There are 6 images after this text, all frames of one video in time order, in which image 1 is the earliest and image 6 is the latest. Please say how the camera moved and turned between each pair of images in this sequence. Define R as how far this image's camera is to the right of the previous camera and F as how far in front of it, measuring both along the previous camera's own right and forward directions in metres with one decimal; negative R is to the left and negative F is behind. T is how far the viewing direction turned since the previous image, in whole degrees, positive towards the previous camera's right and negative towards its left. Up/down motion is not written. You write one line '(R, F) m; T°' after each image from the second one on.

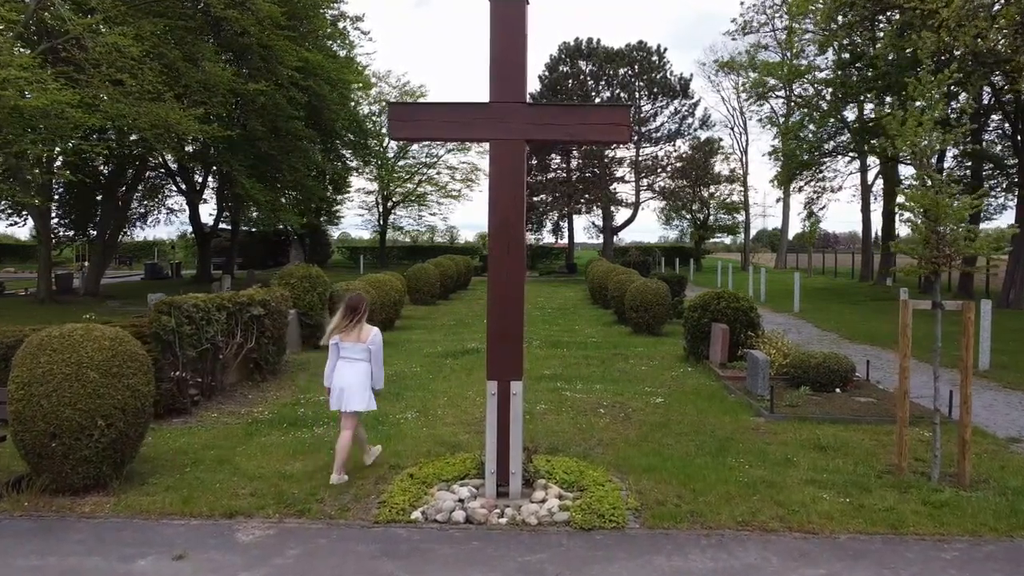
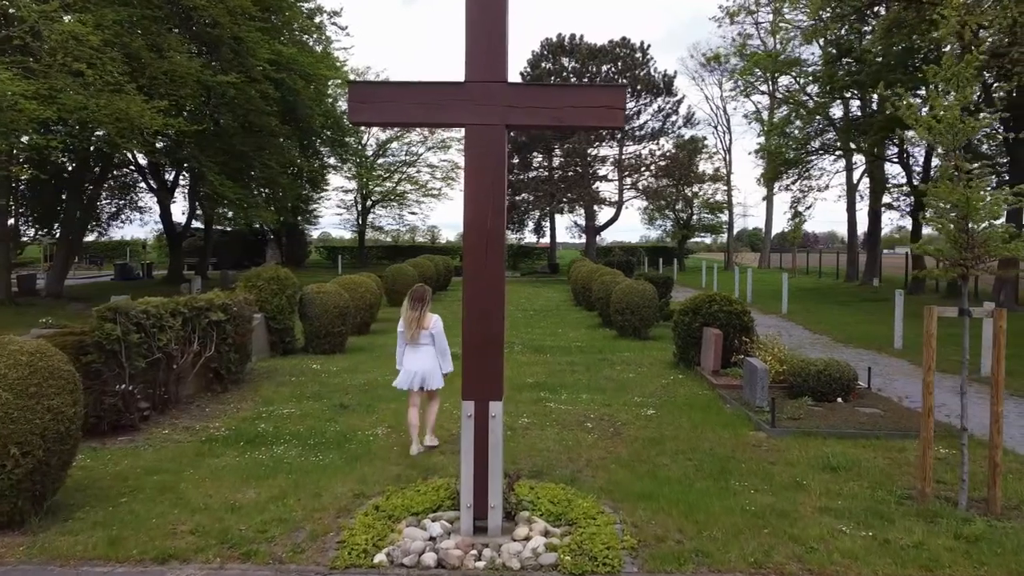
(0.0, +0.6) m; +1°
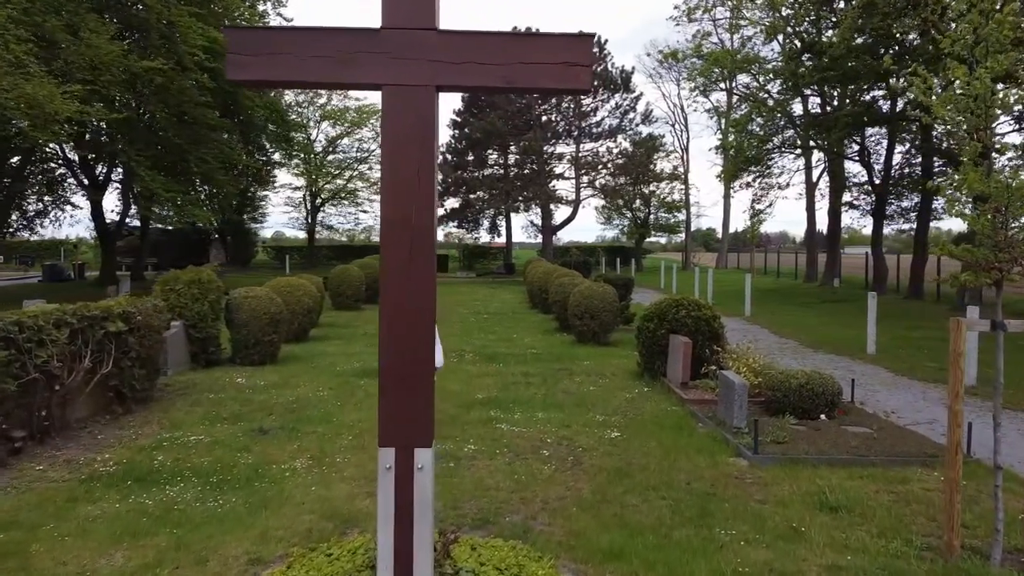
(+0.1, +1.0) m; +3°
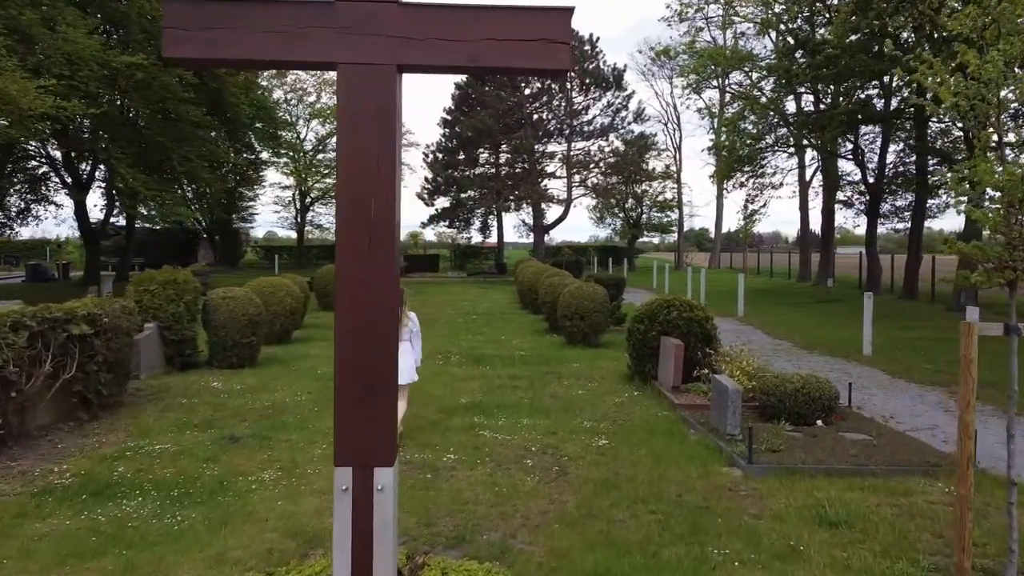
(+0.1, +0.3) m; 0°
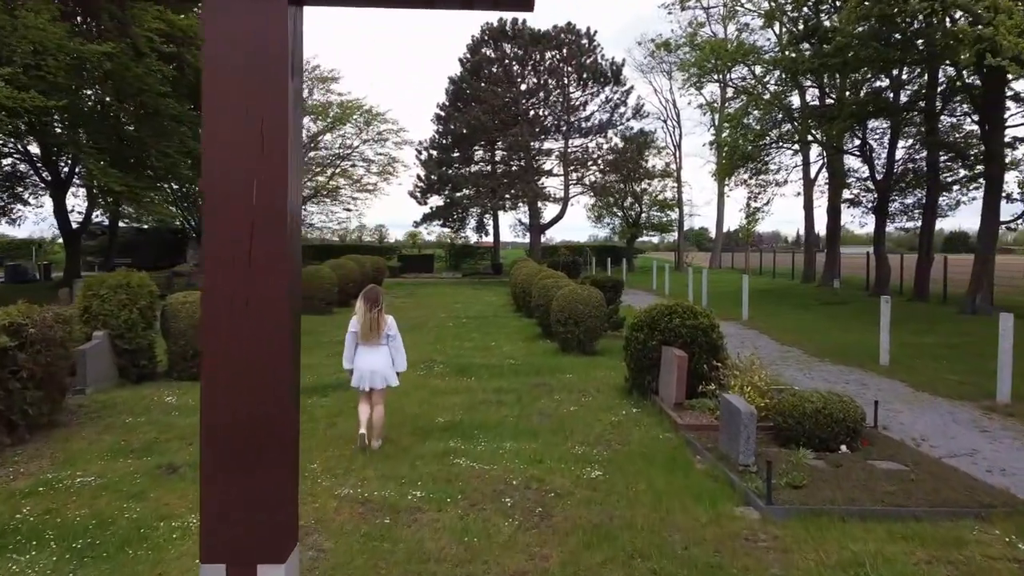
(+0.2, +0.9) m; 0°
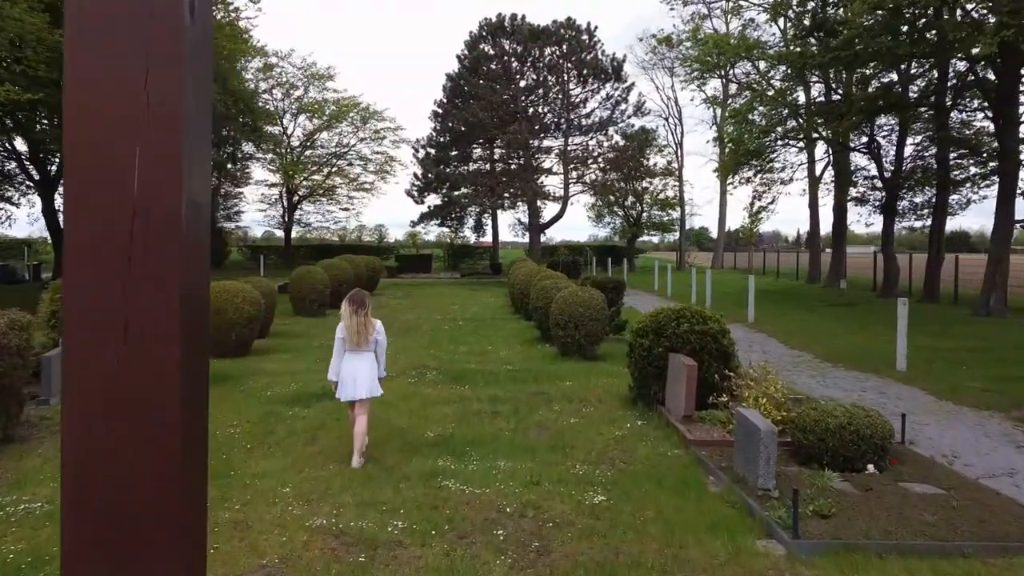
(0.0, +0.6) m; 0°
